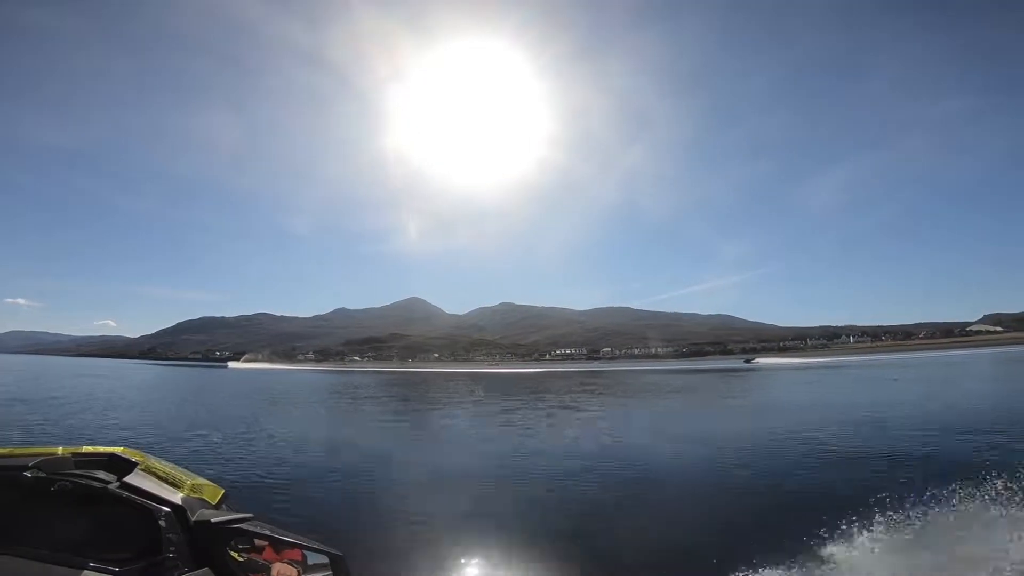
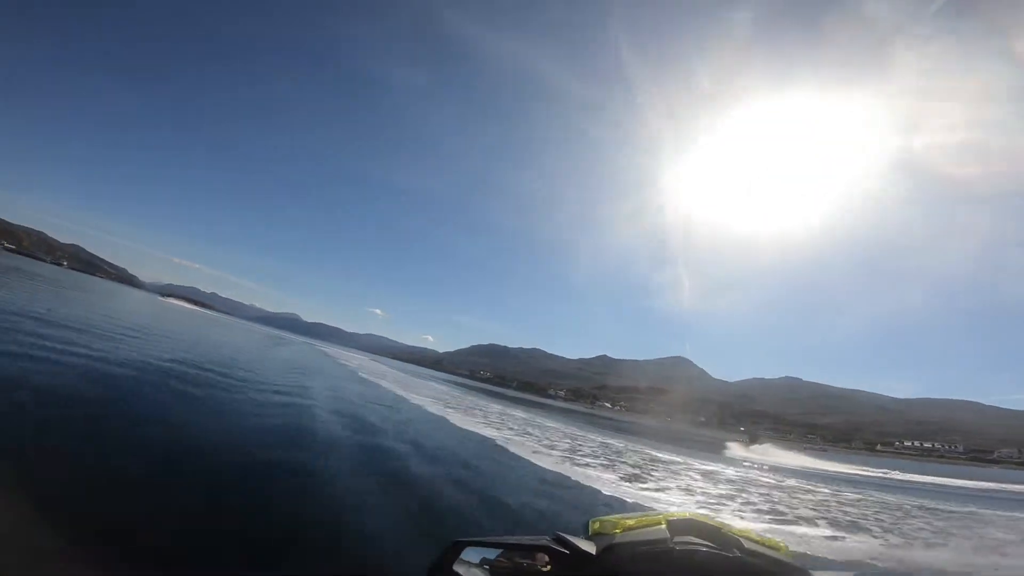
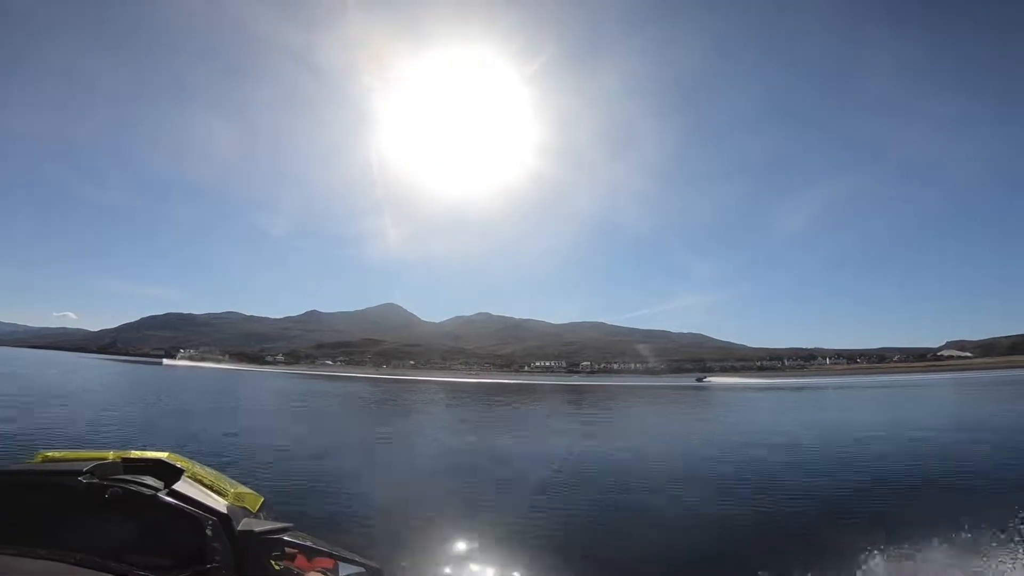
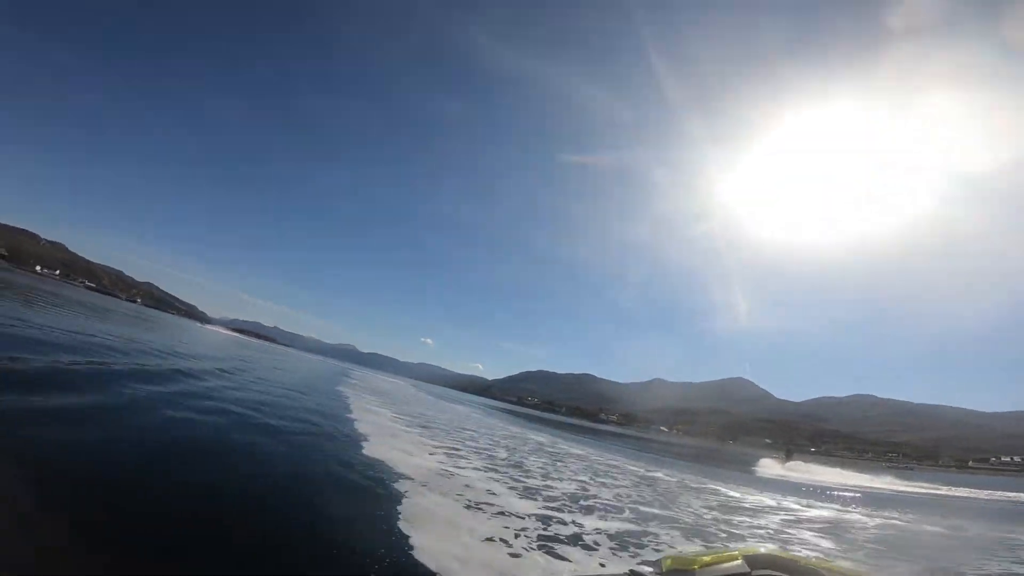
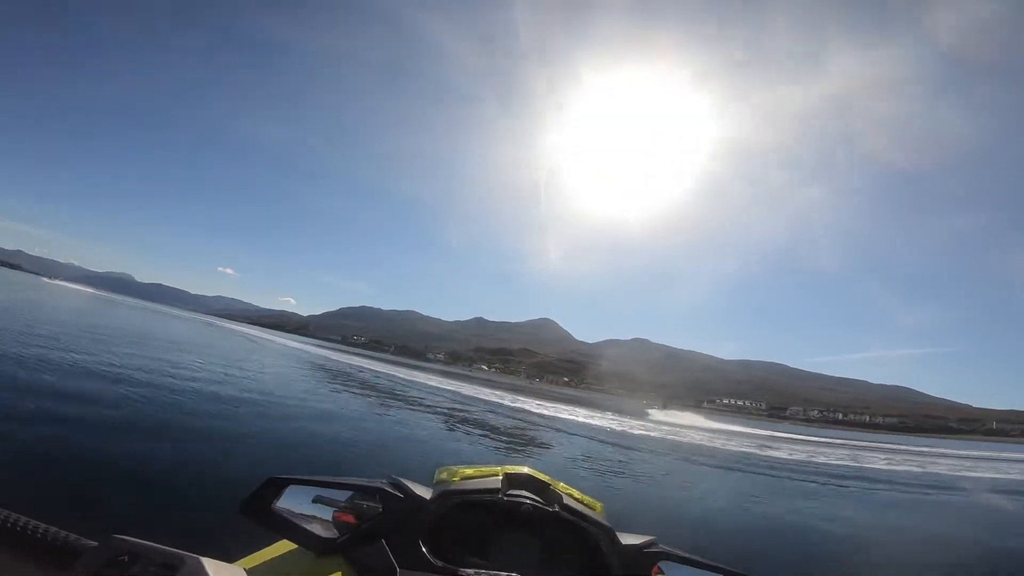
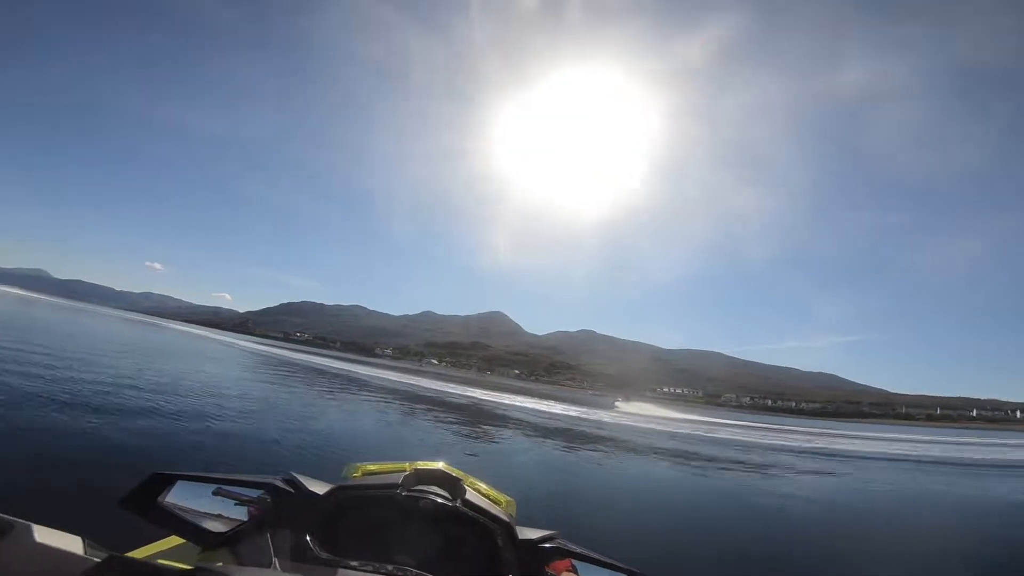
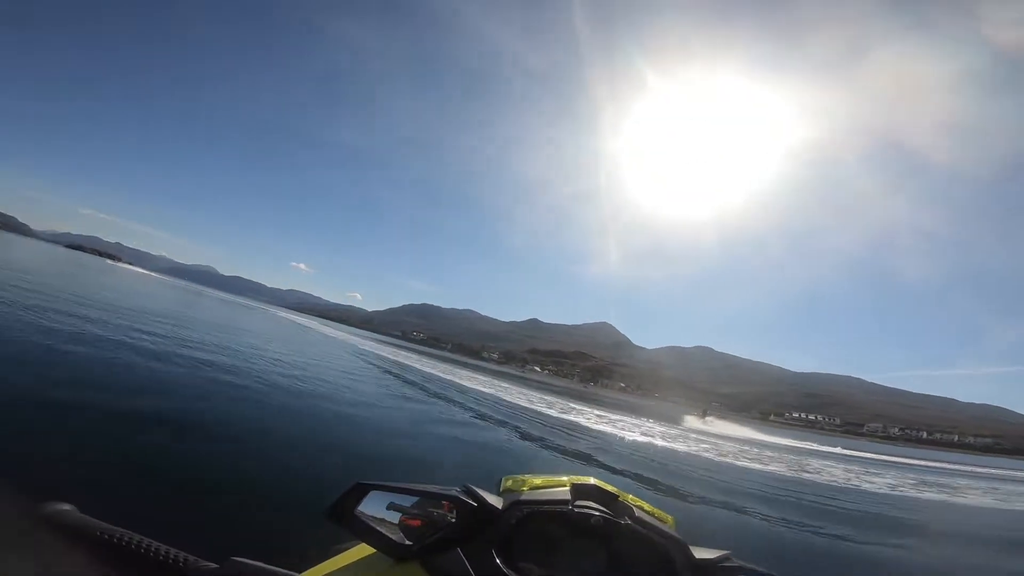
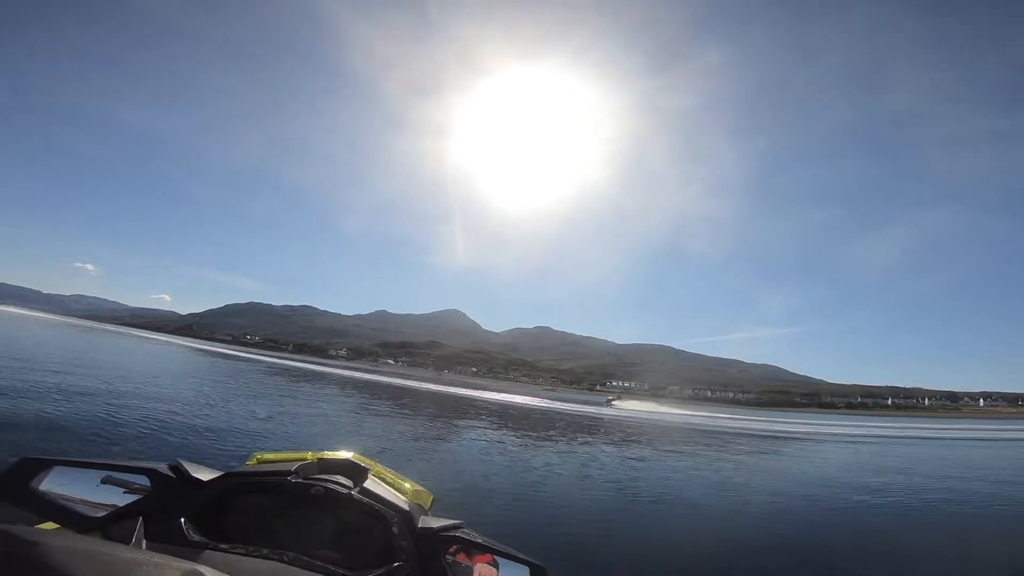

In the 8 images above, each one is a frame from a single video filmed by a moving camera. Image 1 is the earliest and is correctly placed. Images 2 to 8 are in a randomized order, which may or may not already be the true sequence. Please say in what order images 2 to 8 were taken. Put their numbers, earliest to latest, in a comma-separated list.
3, 8, 6, 5, 7, 2, 4
